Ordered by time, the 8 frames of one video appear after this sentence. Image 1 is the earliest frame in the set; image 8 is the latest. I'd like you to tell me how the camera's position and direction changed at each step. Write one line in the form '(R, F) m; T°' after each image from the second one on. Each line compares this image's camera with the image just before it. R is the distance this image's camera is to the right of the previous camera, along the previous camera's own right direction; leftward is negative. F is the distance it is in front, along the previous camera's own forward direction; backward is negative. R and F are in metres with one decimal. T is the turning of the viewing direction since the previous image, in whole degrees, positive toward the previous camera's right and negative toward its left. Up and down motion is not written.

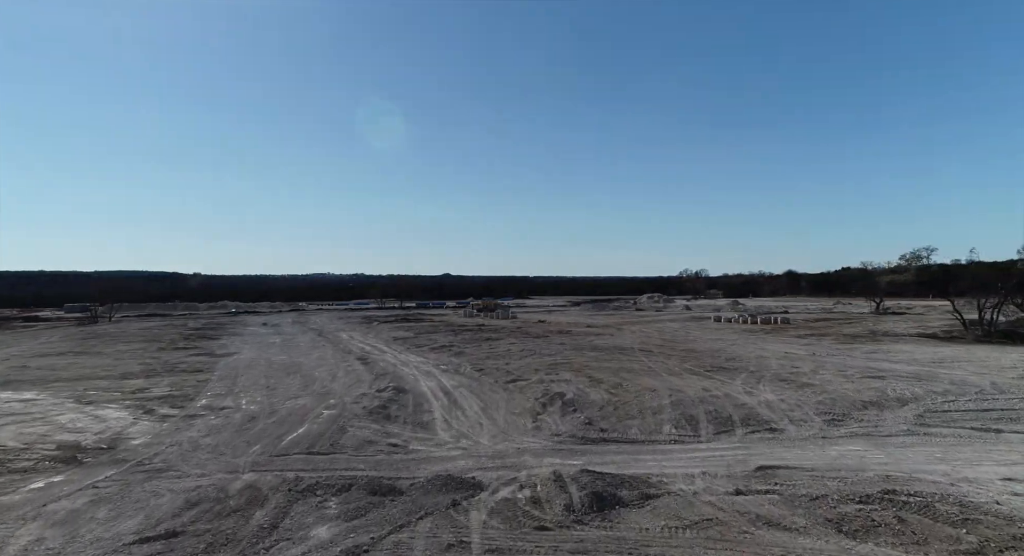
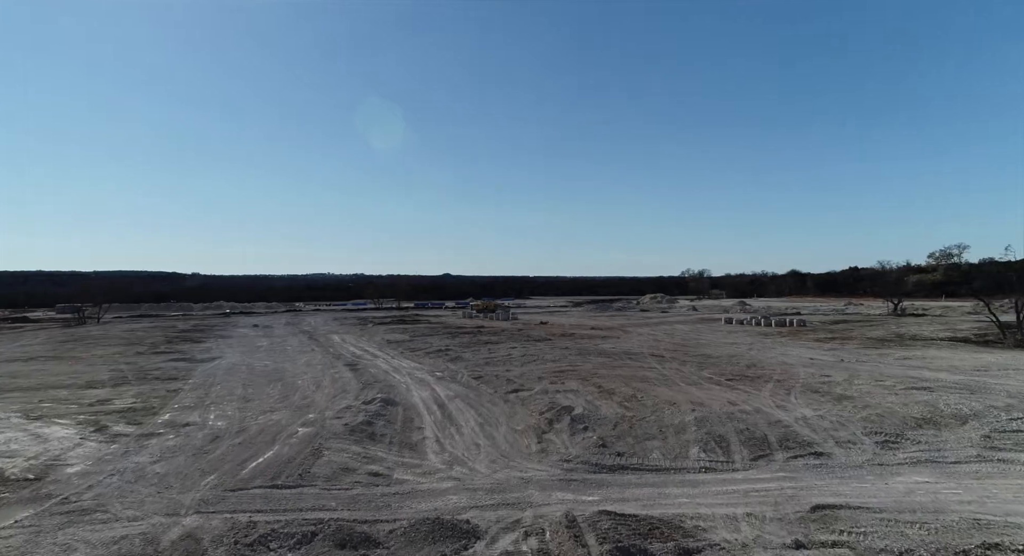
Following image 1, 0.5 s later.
(0.0, +1.2) m; 0°
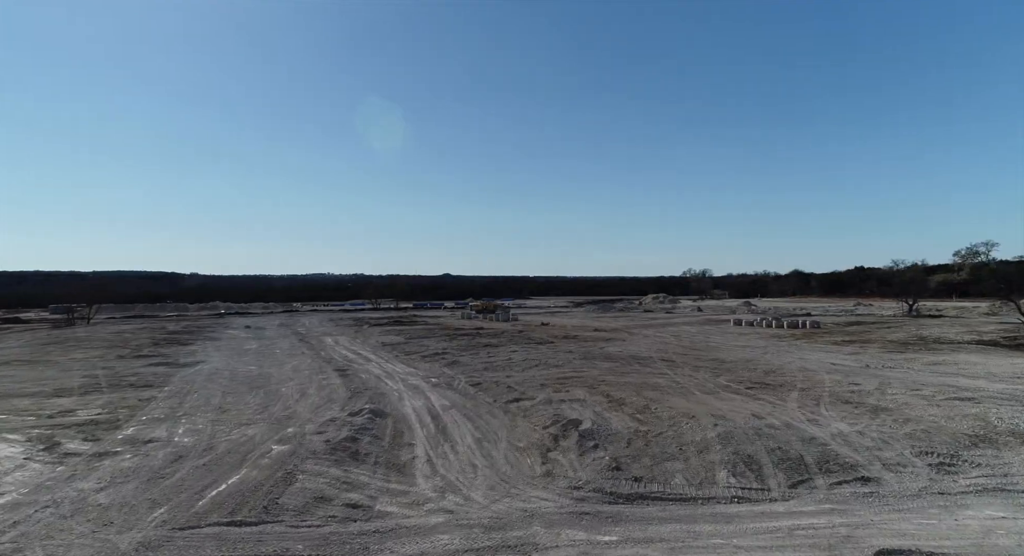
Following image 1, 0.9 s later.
(0.0, +1.0) m; 0°
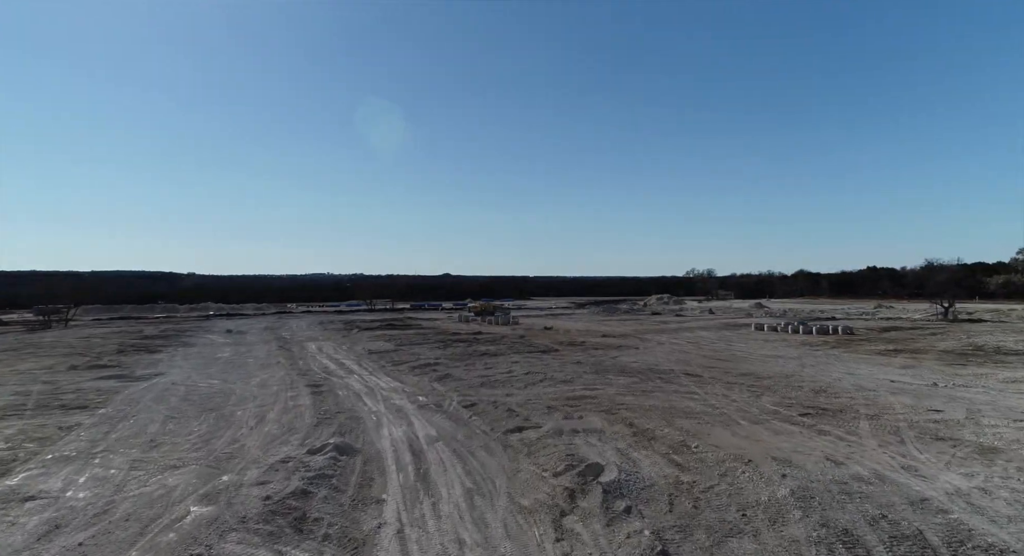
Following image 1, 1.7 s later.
(0.0, +2.1) m; 0°
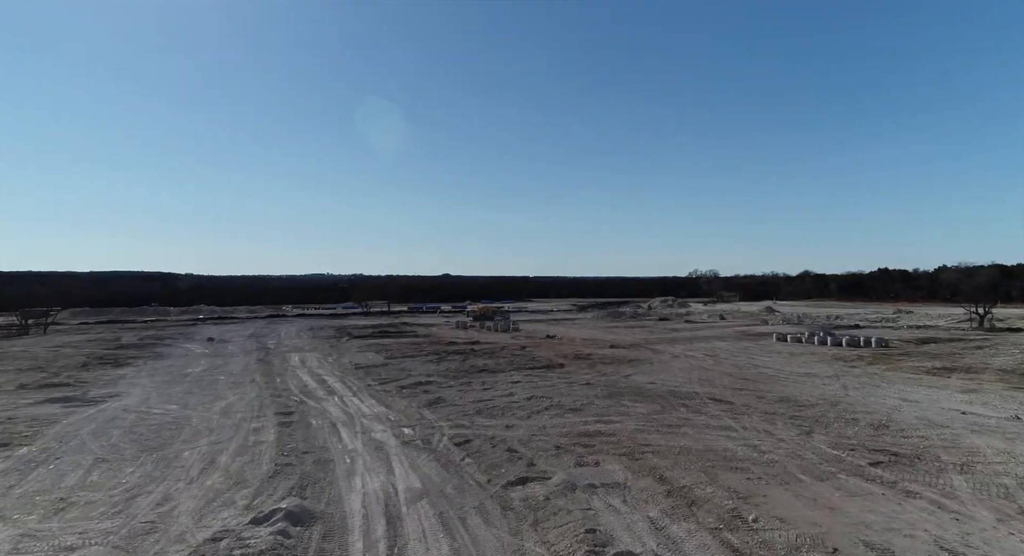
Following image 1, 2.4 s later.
(0.0, +1.8) m; 0°
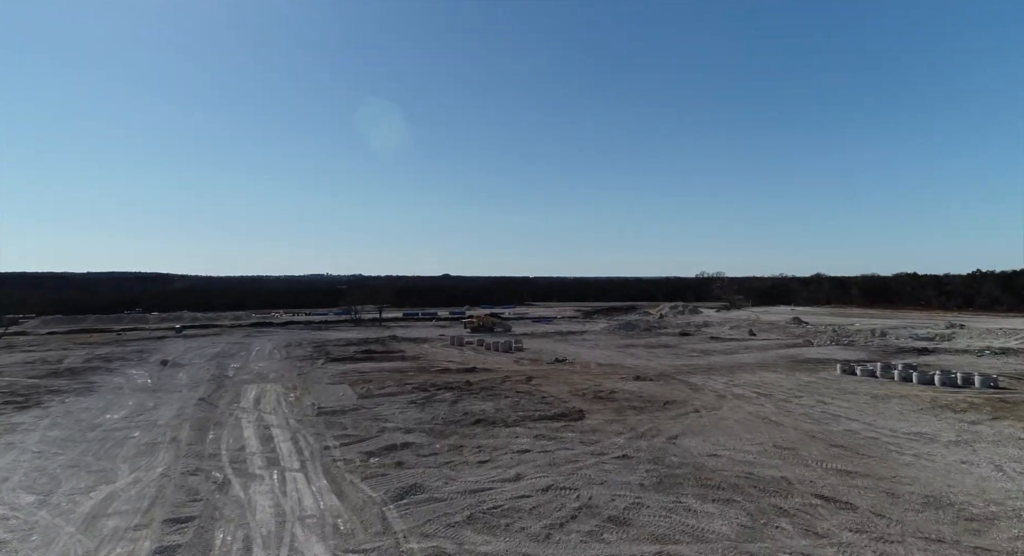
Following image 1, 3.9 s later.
(-0.1, +3.8) m; 0°
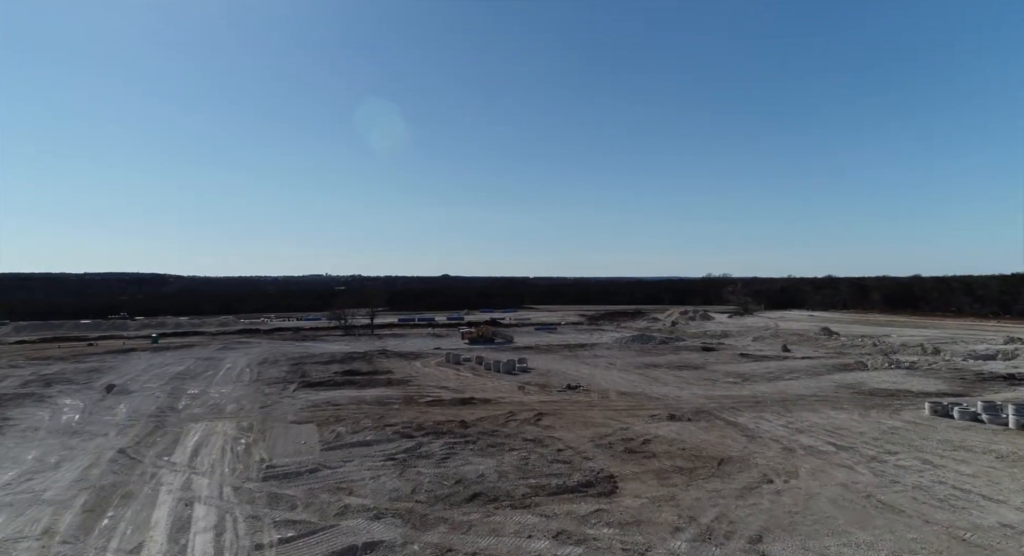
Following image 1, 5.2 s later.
(-0.1, +3.4) m; 0°
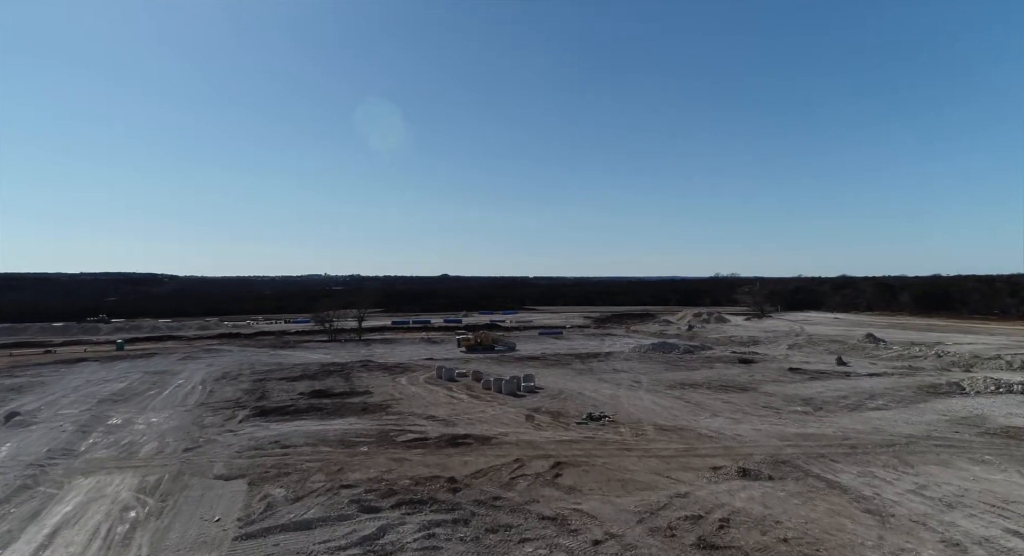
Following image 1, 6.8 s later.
(-0.2, +4.2) m; 0°
